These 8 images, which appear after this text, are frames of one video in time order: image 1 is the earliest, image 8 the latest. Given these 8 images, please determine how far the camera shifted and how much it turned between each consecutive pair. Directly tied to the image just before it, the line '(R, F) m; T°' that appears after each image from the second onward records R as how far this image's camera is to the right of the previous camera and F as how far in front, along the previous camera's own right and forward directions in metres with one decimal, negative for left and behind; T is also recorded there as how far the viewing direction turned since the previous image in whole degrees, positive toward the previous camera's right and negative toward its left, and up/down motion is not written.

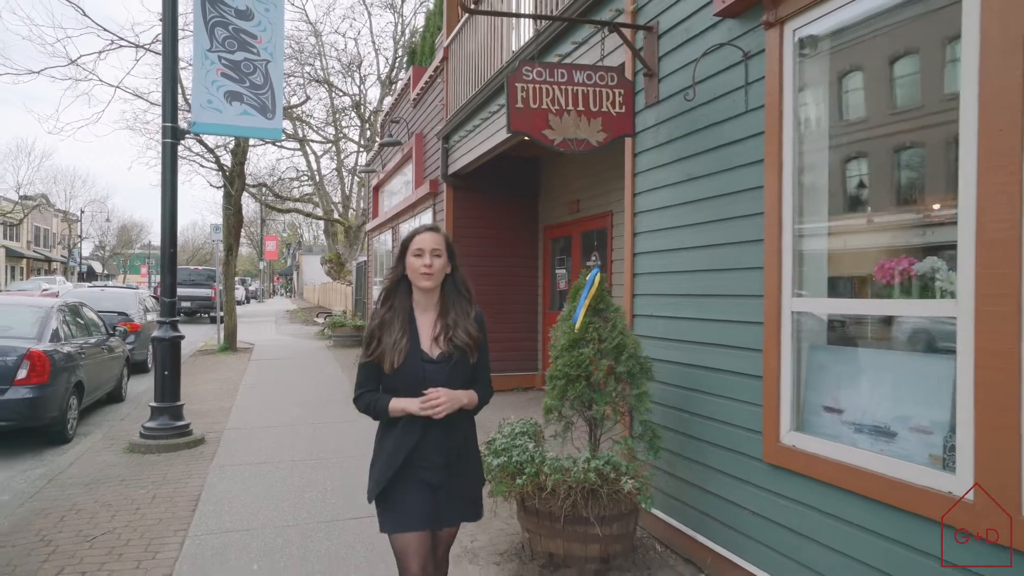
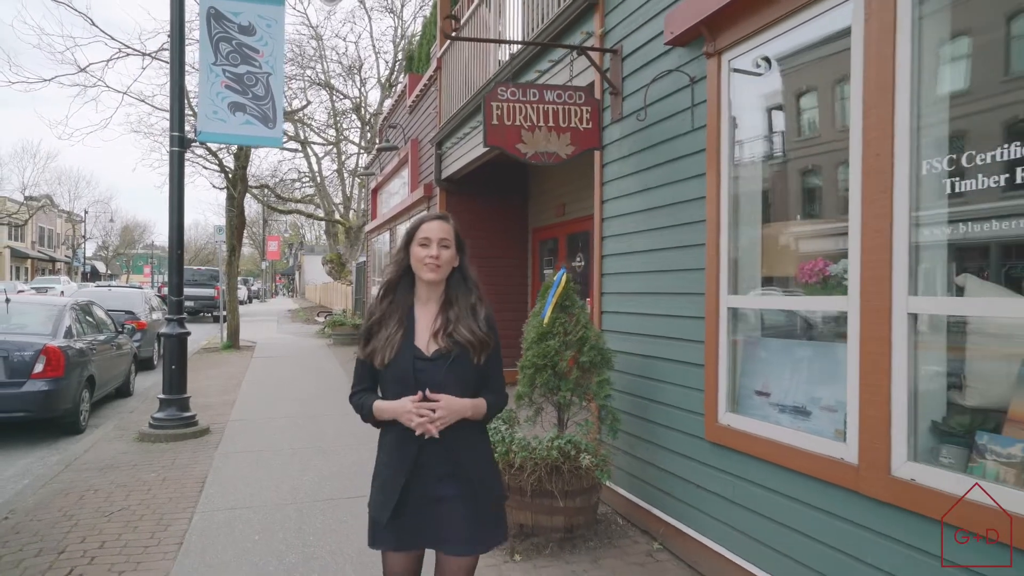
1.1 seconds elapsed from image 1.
(+0.2, -0.4) m; 0°
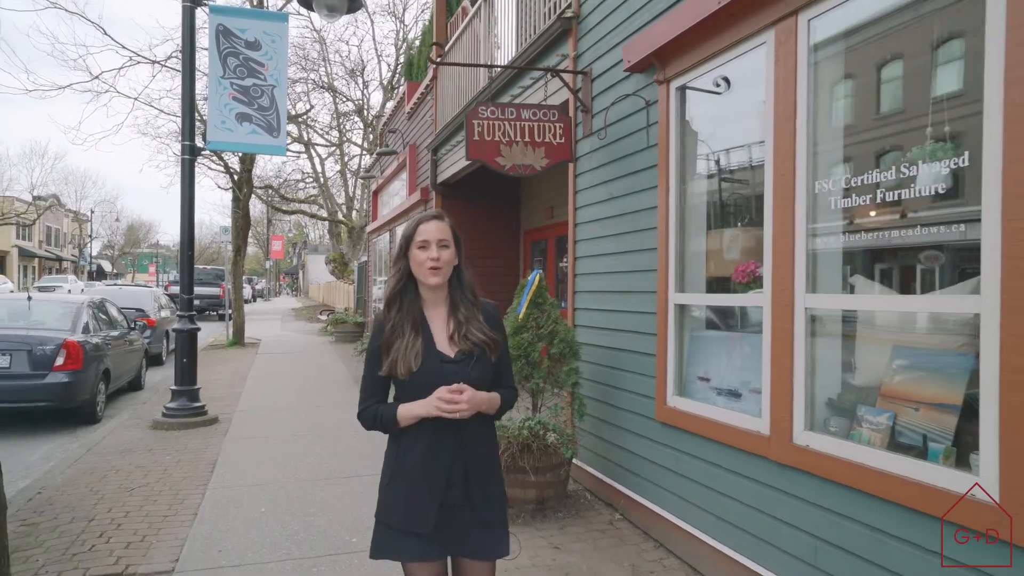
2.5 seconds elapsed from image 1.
(+0.2, -0.5) m; 0°
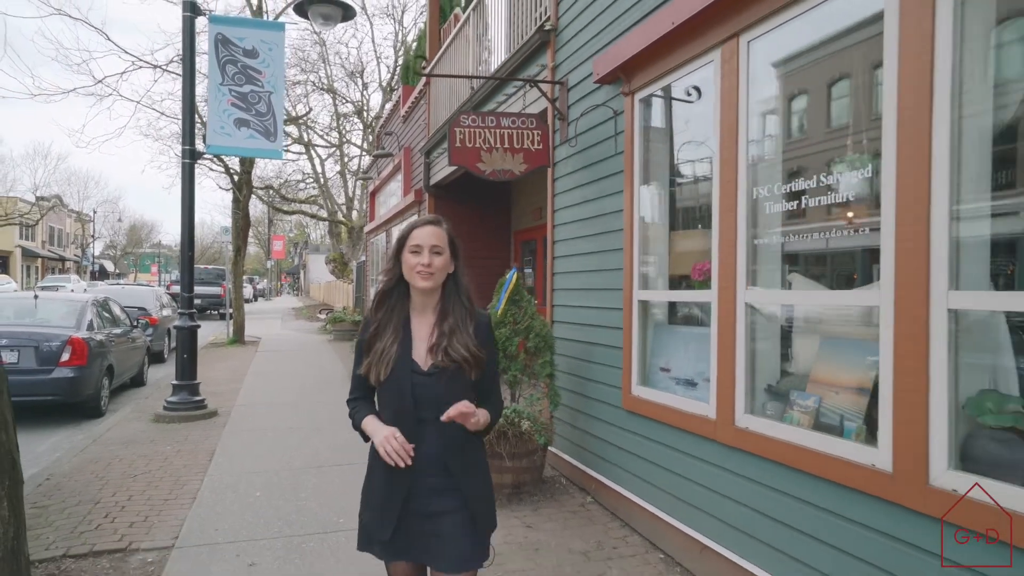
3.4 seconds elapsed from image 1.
(+0.2, -0.3) m; 0°
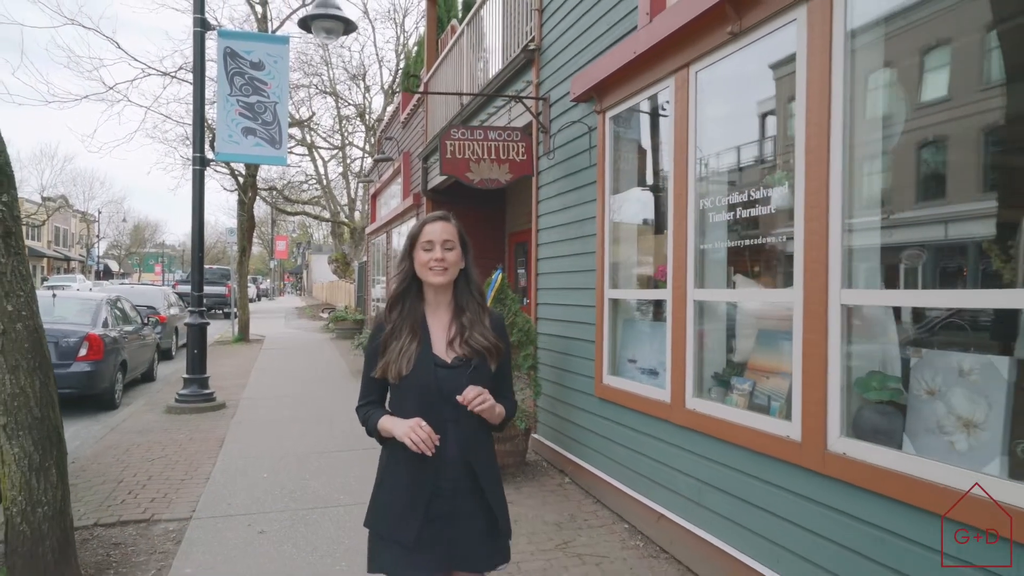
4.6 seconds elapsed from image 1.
(+0.1, -0.5) m; 0°
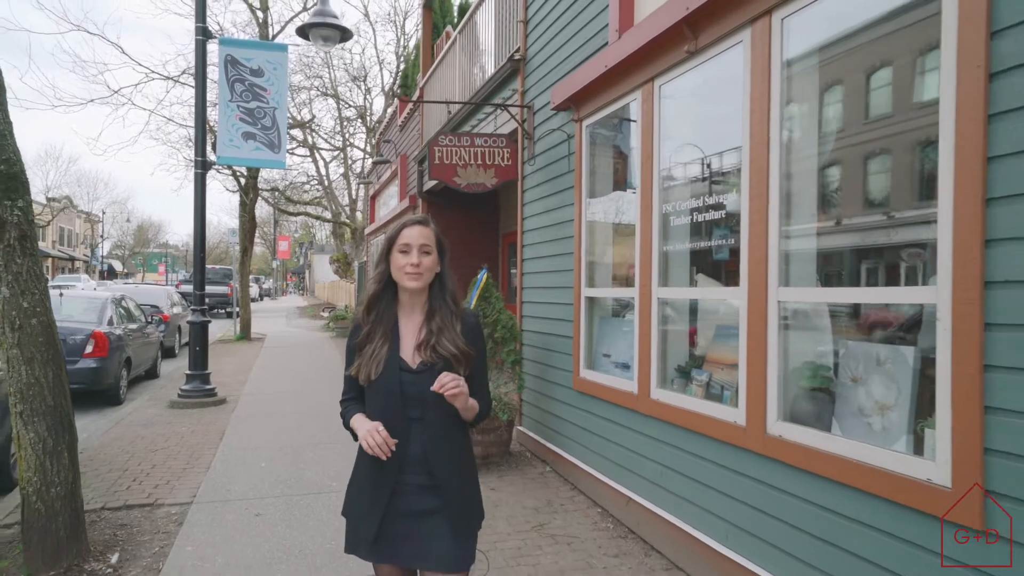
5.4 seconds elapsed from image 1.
(+0.2, -0.3) m; 0°
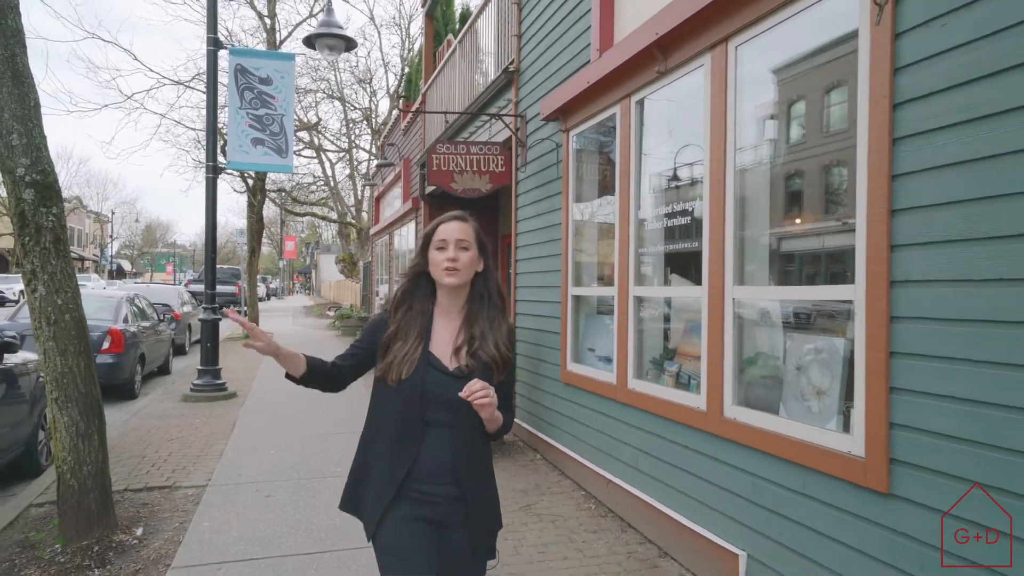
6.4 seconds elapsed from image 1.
(+0.1, -0.4) m; 0°
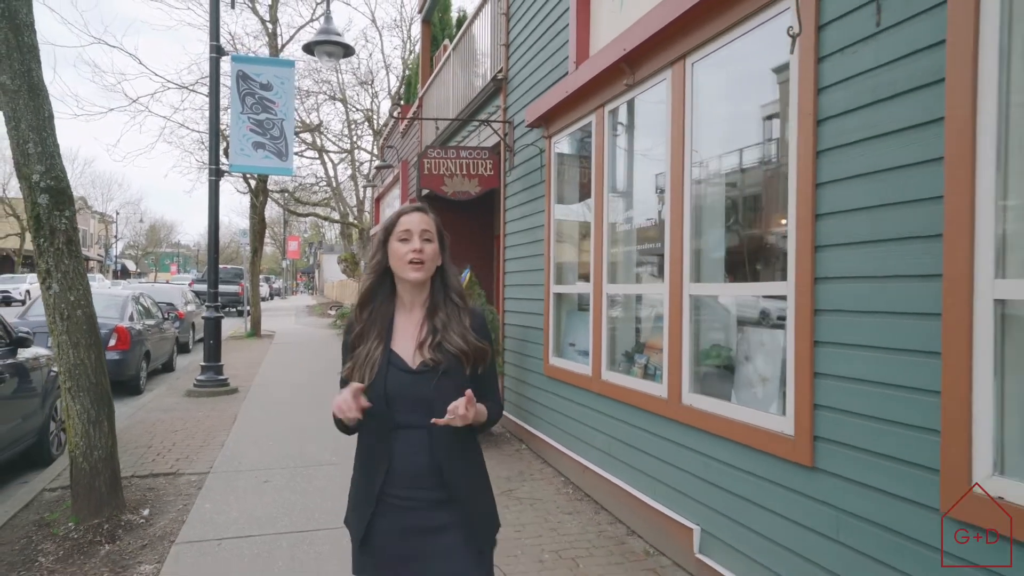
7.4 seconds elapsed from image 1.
(+0.2, -0.3) m; 0°
